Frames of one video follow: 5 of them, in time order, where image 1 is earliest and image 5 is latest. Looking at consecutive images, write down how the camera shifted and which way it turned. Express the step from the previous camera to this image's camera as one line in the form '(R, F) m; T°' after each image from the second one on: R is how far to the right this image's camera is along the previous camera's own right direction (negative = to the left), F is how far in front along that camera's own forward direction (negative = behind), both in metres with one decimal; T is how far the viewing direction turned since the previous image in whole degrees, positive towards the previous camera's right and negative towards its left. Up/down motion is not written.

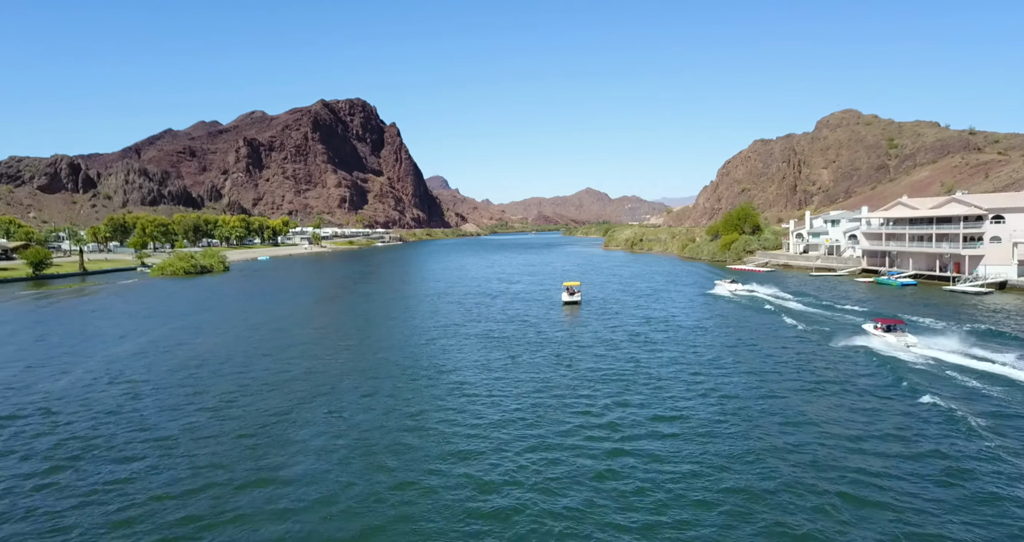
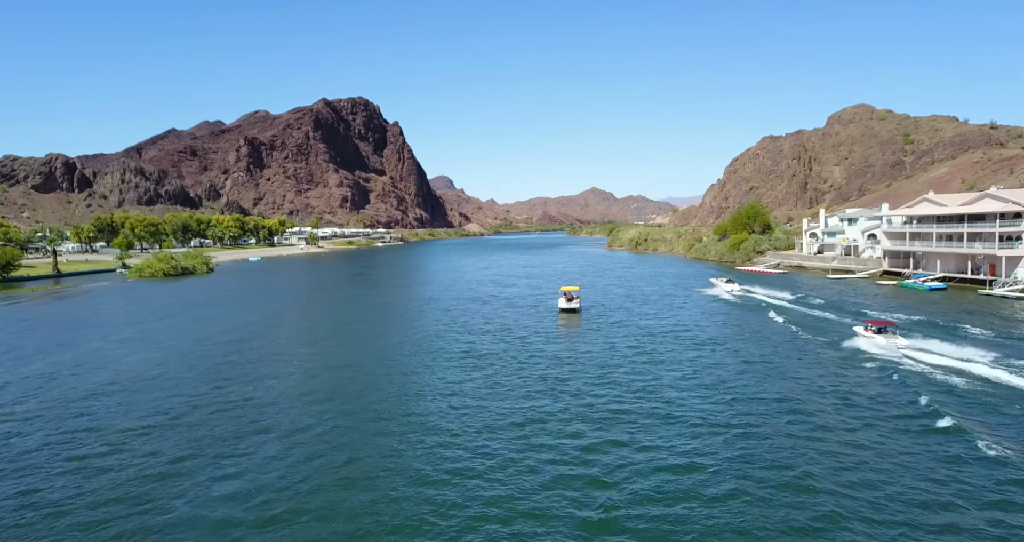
(+1.3, +5.1) m; -1°
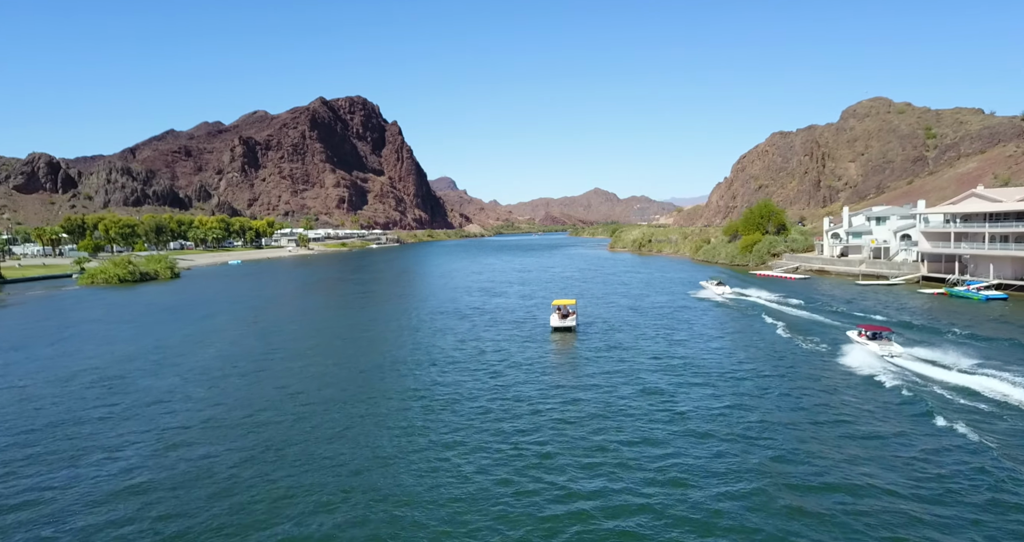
(+1.6, +8.4) m; 0°
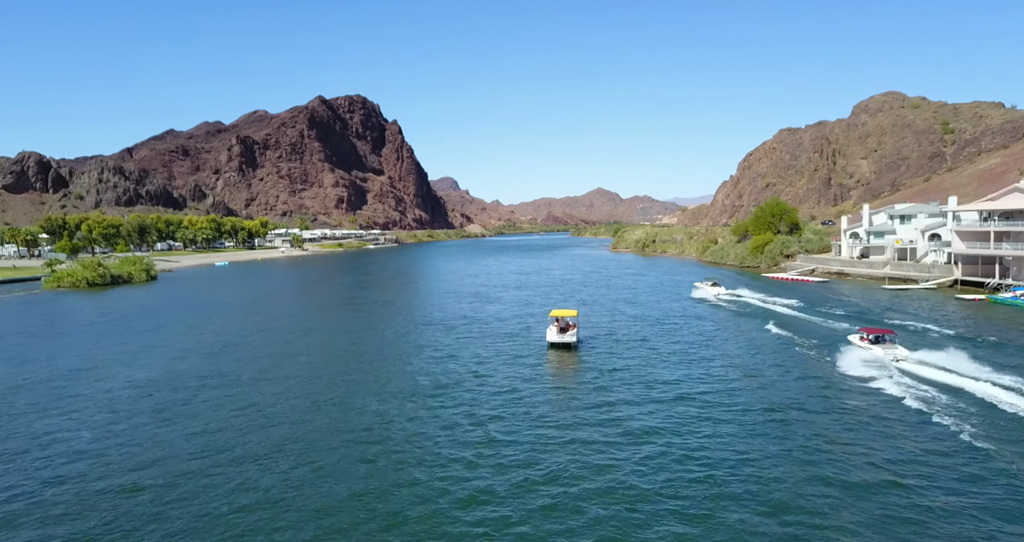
(+0.8, +5.4) m; 0°
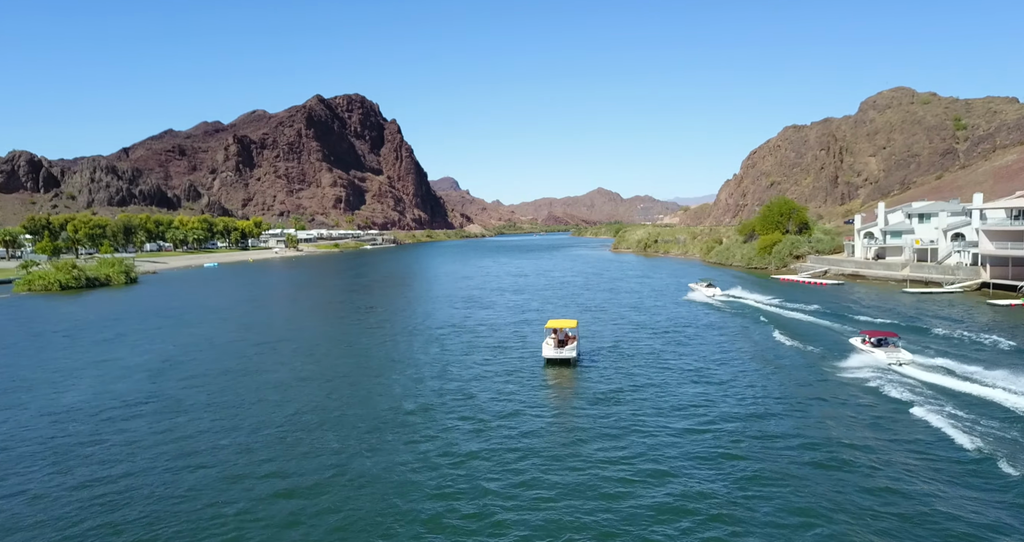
(+0.5, +3.9) m; 0°
